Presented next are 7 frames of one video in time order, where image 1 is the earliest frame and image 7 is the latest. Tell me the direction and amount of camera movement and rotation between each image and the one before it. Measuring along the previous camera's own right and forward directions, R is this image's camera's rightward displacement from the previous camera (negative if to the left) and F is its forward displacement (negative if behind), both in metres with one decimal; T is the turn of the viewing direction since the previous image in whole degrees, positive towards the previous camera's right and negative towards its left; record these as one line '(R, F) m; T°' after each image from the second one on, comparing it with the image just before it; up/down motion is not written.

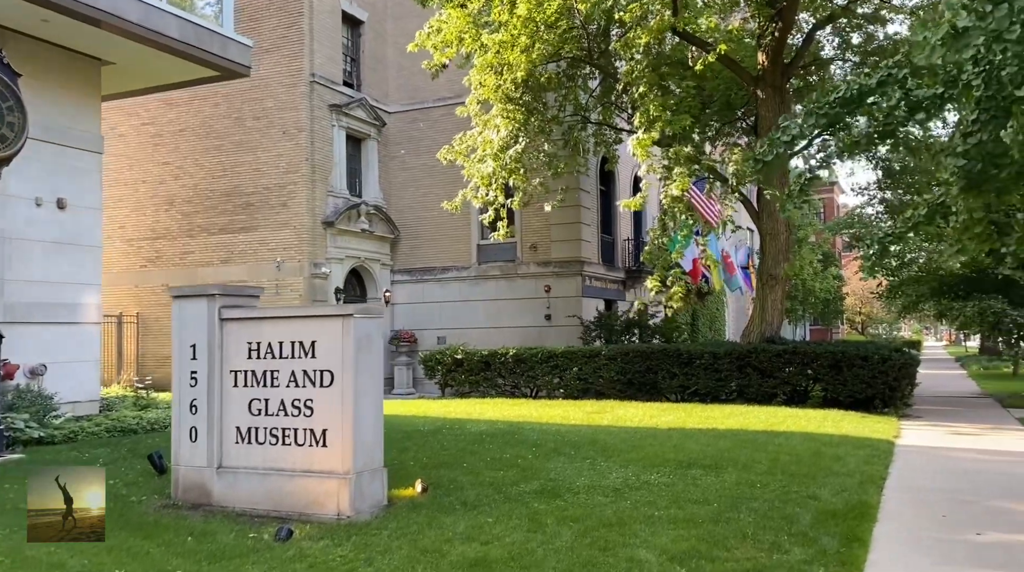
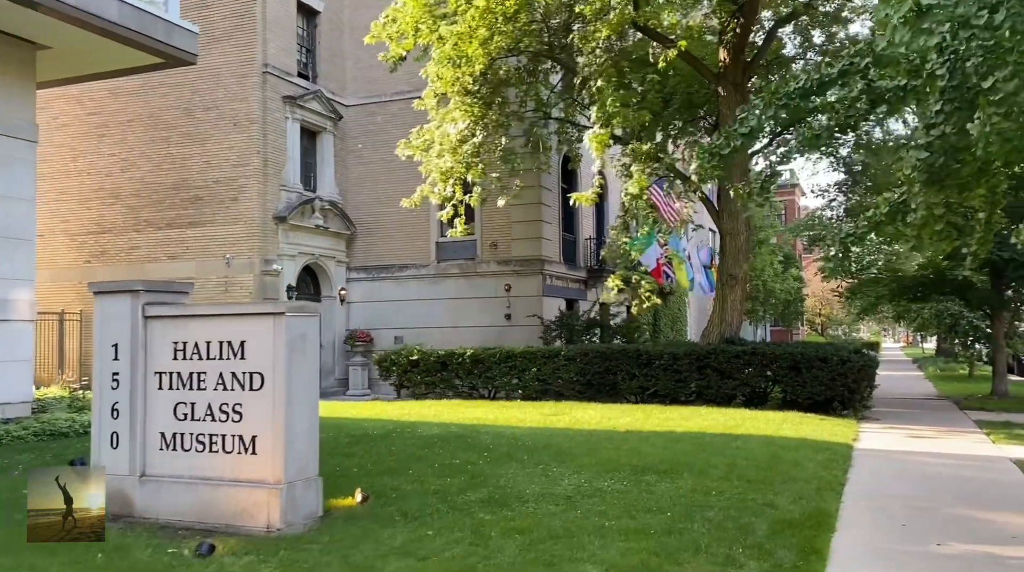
(+0.1, +0.4) m; +2°
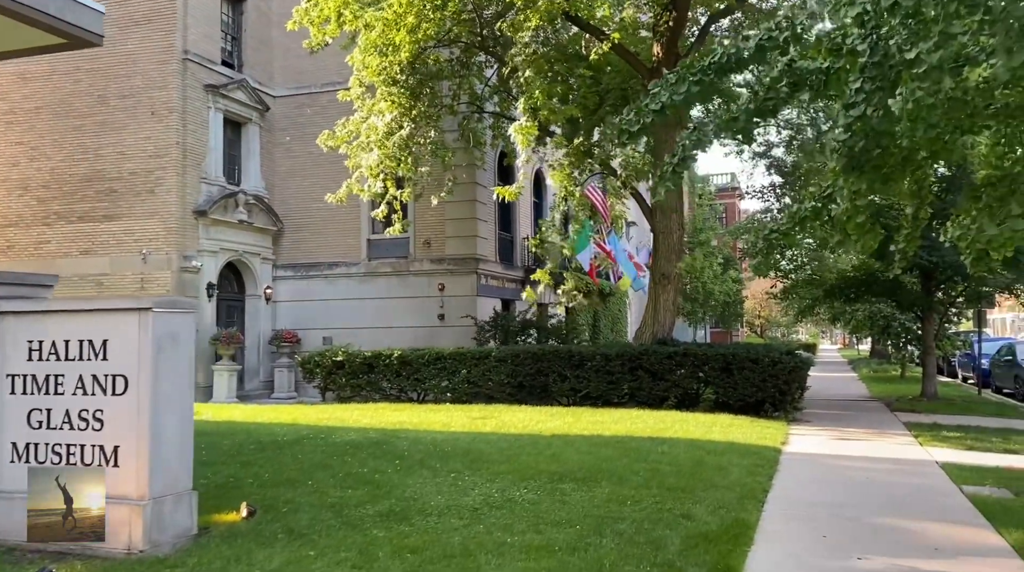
(+0.3, +0.5) m; +3°
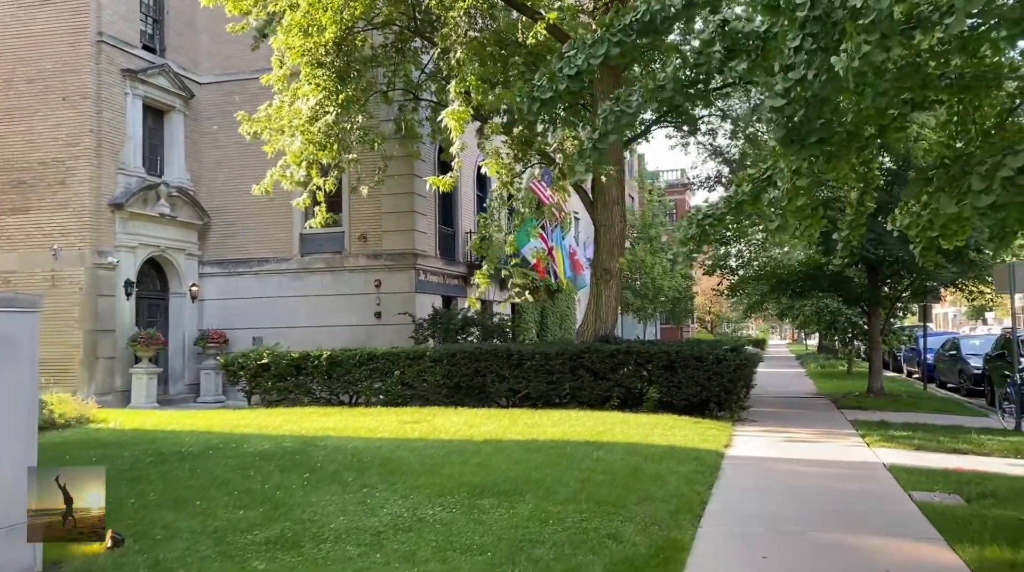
(+0.3, +0.7) m; +3°
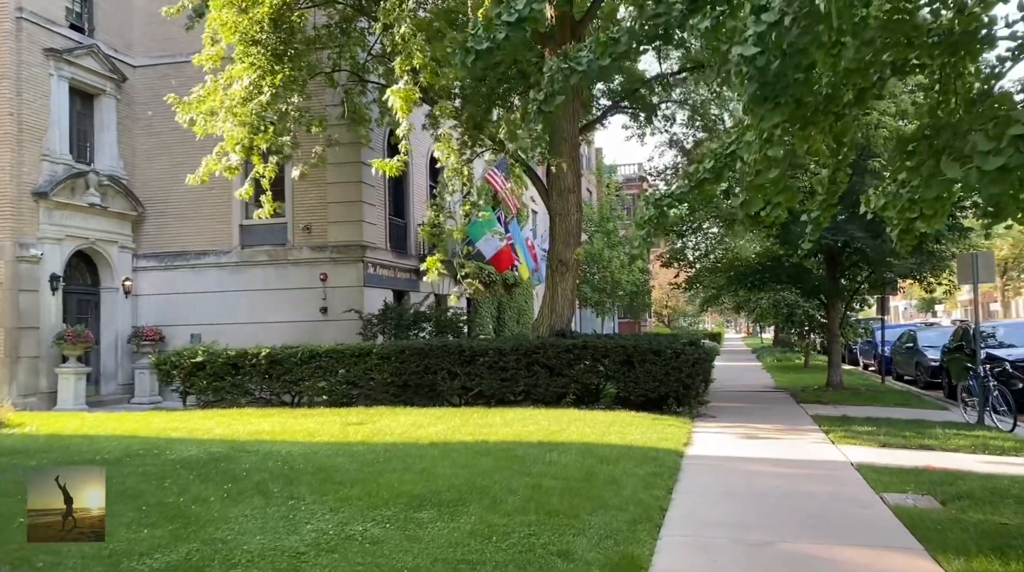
(+0.1, +0.7) m; +2°
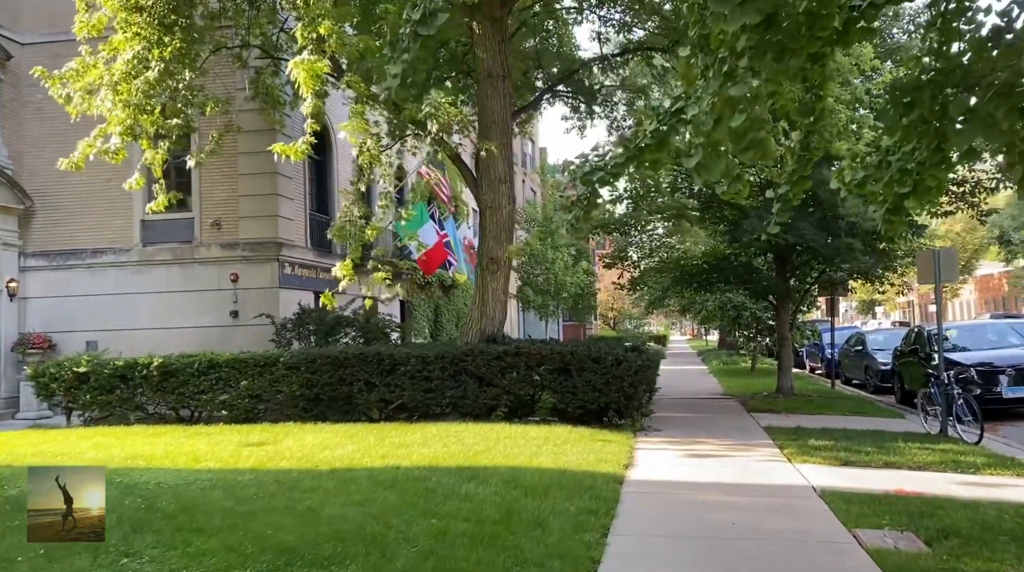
(+0.3, +1.5) m; +3°
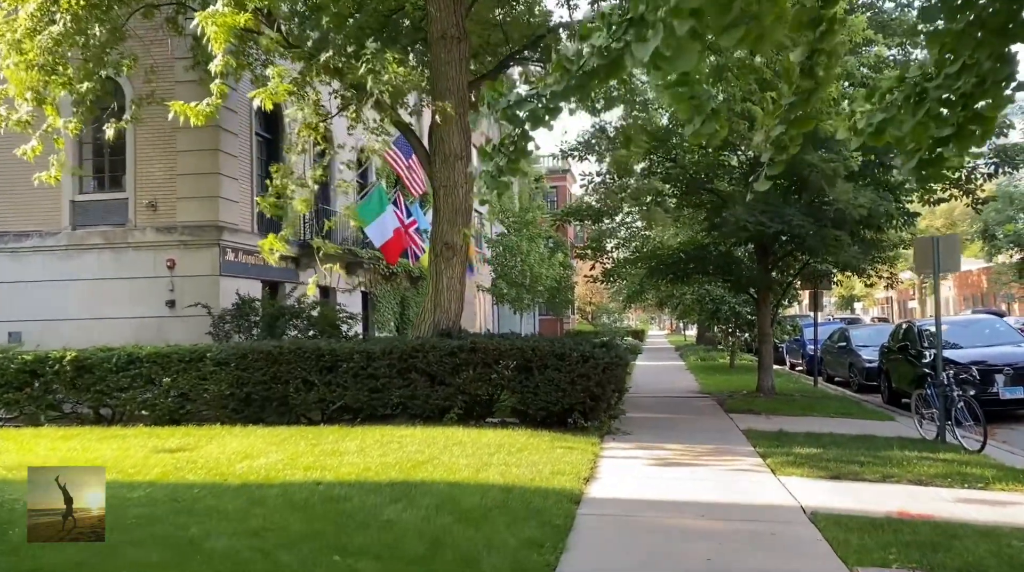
(+0.3, +1.3) m; +1°
